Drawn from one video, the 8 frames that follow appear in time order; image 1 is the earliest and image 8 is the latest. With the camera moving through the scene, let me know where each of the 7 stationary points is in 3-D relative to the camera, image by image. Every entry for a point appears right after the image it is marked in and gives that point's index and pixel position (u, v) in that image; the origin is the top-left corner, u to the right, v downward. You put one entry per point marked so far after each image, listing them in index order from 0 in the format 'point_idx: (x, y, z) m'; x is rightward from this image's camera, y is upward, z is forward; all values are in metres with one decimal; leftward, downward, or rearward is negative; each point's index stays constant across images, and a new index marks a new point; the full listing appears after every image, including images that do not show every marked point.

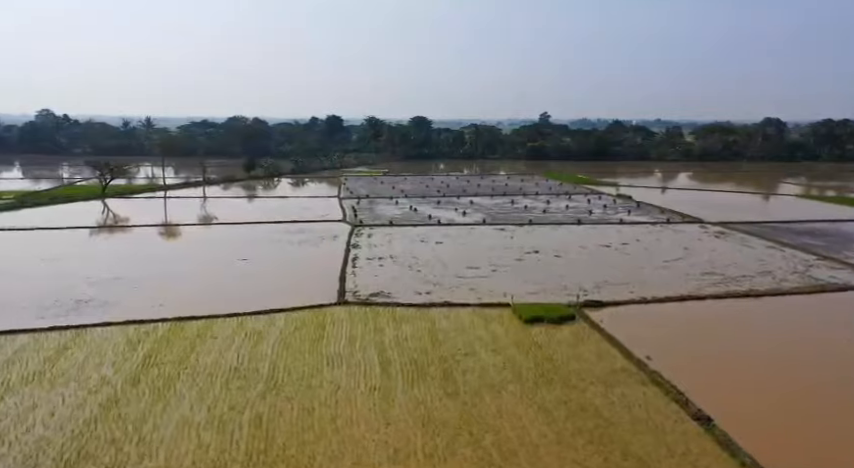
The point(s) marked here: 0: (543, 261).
0: (+3.8, -1.0, +18.6) m
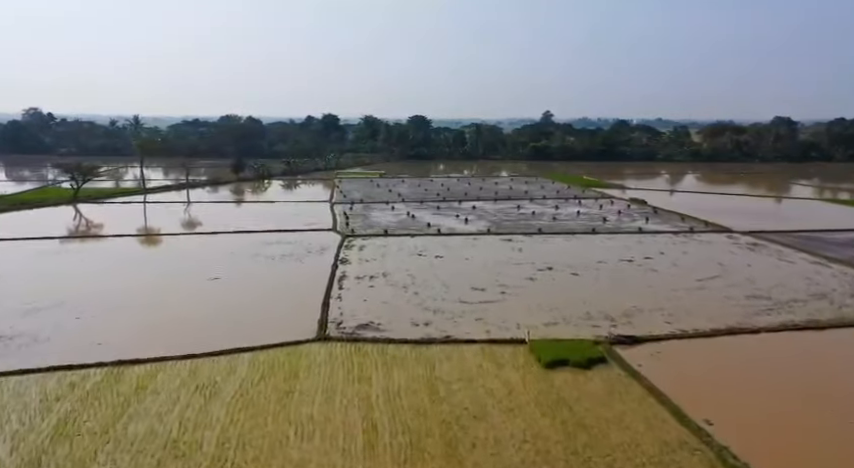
0: (+3.8, -1.4, +16.2) m
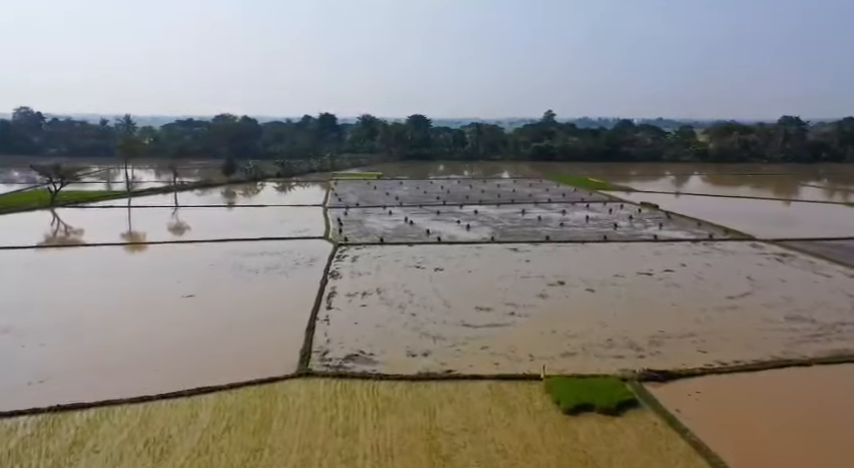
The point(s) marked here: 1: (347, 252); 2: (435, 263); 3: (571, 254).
0: (+3.8, -1.7, +14.5) m
1: (-2.8, -0.7, +19.6) m
2: (+0.2, -1.0, +18.2) m
3: (+5.0, -0.7, +19.4) m
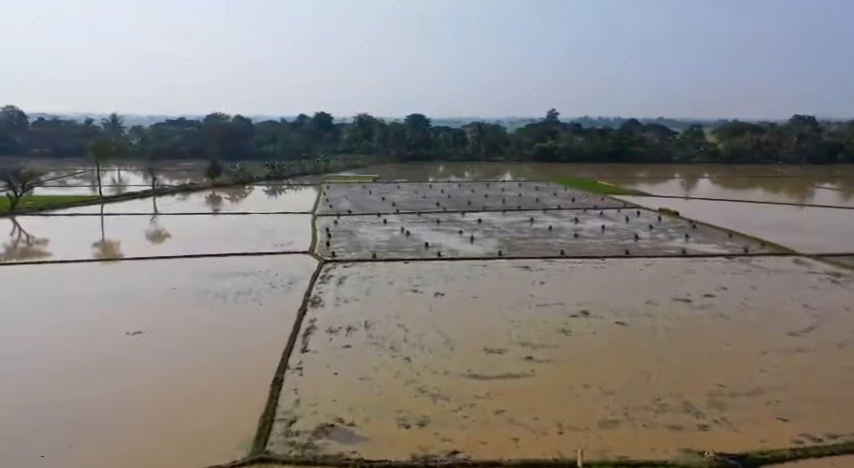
0: (+3.7, -2.2, +11.9) m
1: (-2.9, -1.2, +17.0) m
2: (+0.2, -1.5, +15.6) m
3: (+5.0, -1.2, +16.8) m
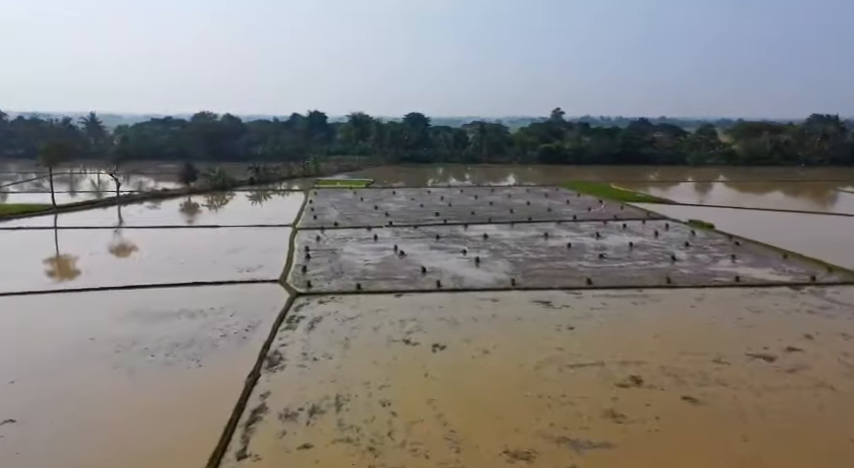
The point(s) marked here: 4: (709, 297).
0: (+3.6, -2.9, +8.4) m
1: (-2.9, -1.9, +13.5) m
2: (+0.1, -2.2, +12.0) m
3: (+4.9, -1.9, +13.2) m
4: (+7.4, -1.6, +14.6) m
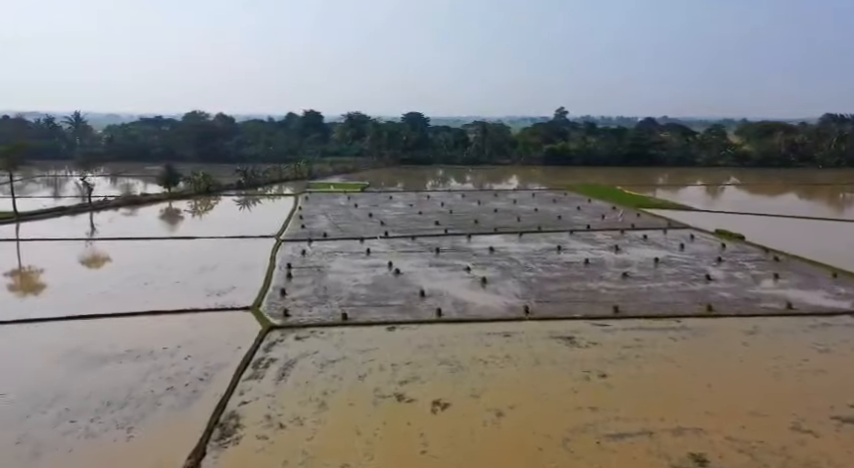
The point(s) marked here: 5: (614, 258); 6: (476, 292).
0: (+3.6, -3.4, +6.0) m
1: (-3.0, -2.3, +11.1) m
2: (+0.1, -2.6, +9.7) m
3: (+4.8, -2.4, +10.9) m
4: (+7.4, -2.1, +12.2) m
5: (+6.2, -0.8, +18.7) m
6: (+1.3, -1.6, +14.9) m
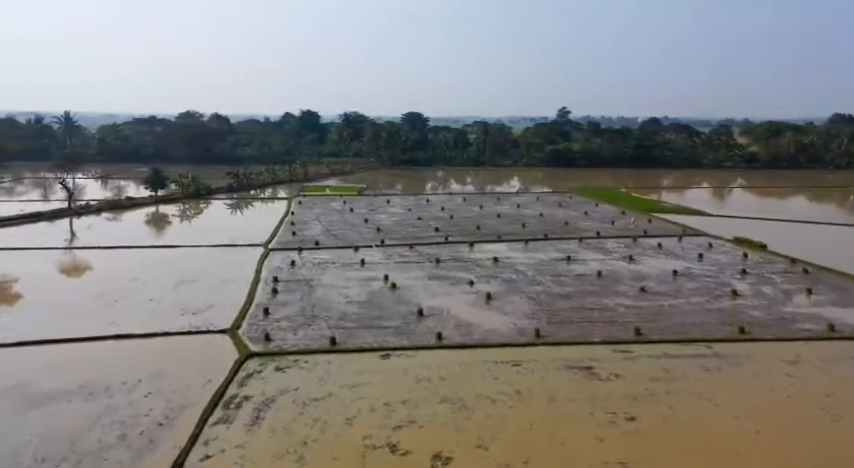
0: (+3.6, -3.7, +4.6) m
1: (-3.0, -2.6, +9.6) m
2: (0.0, -2.9, +8.2) m
3: (+4.8, -2.7, +9.4) m
4: (+7.3, -2.4, +10.8) m
5: (+6.2, -1.1, +17.2) m
6: (+1.3, -1.9, +13.5) m
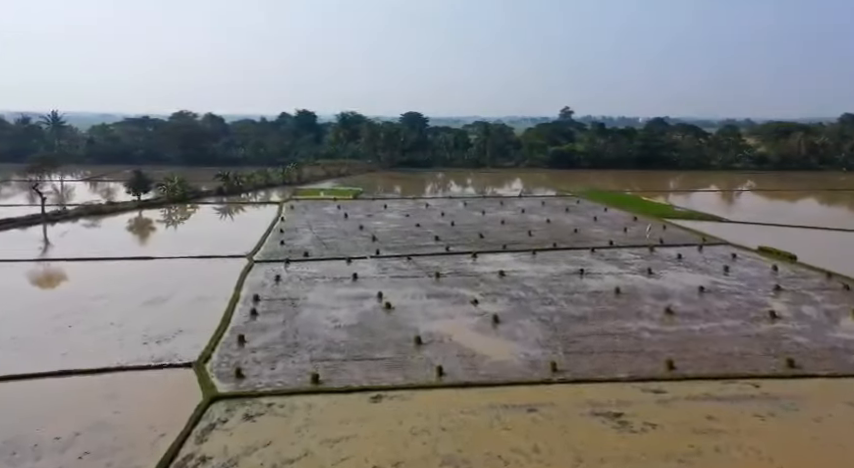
0: (+3.6, -4.0, +2.9) m
1: (-3.0, -2.9, +7.9) m
2: (0.0, -3.3, +6.5) m
3: (+4.8, -3.0, +7.7) m
4: (+7.3, -2.7, +9.1) m
5: (+6.2, -1.4, +15.5) m
6: (+1.3, -2.2, +11.8) m
